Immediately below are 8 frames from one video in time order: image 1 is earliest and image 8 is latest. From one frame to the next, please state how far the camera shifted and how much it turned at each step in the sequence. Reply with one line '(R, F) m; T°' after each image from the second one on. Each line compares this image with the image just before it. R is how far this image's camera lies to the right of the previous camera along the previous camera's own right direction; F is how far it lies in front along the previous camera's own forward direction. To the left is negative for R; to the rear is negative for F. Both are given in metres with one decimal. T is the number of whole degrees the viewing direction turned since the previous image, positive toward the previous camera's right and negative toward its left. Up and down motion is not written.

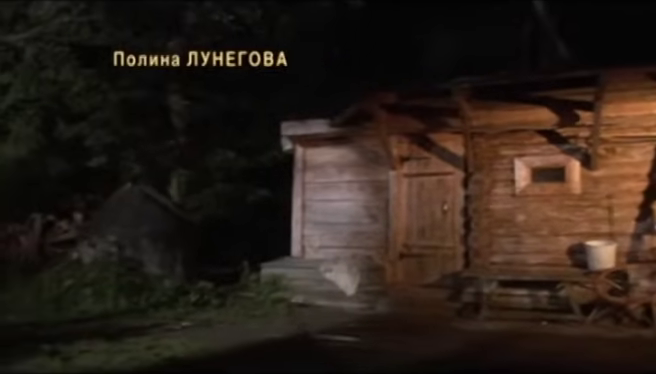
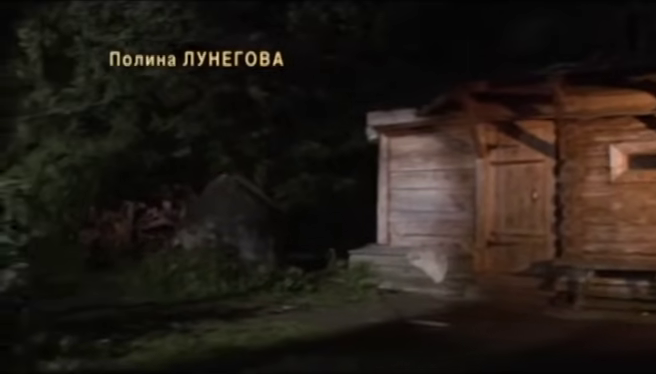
(-0.4, -0.3) m; -7°
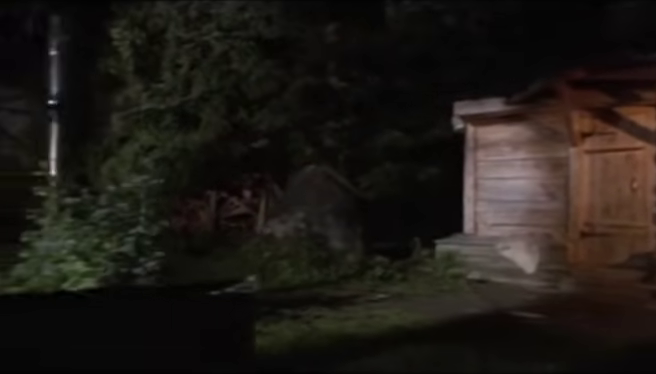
(-0.4, -0.2) m; -7°
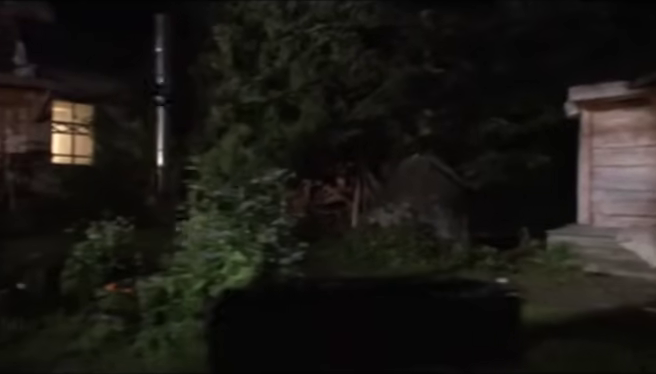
(-0.5, -0.2) m; -8°
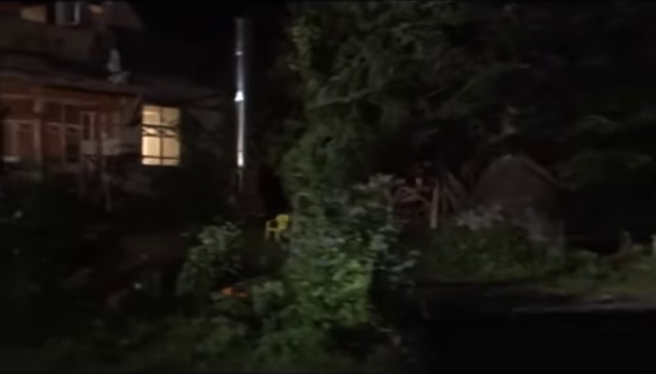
(-0.4, 0.0) m; -7°
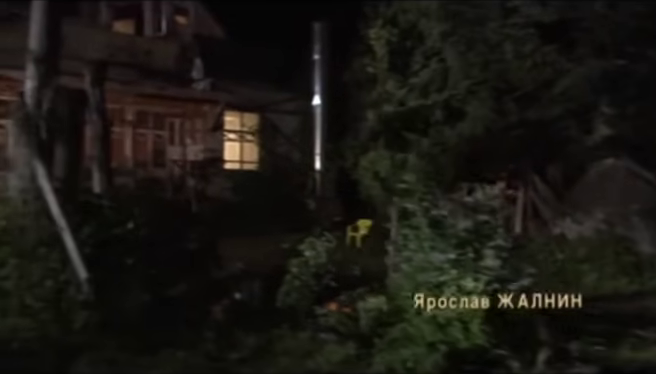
(-0.4, +0.1) m; -7°
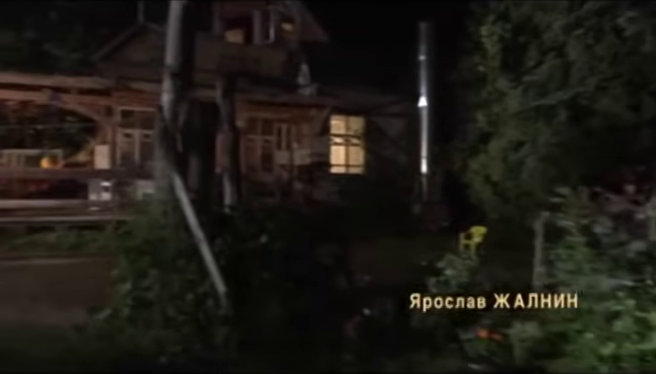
(-0.4, +0.3) m; -10°
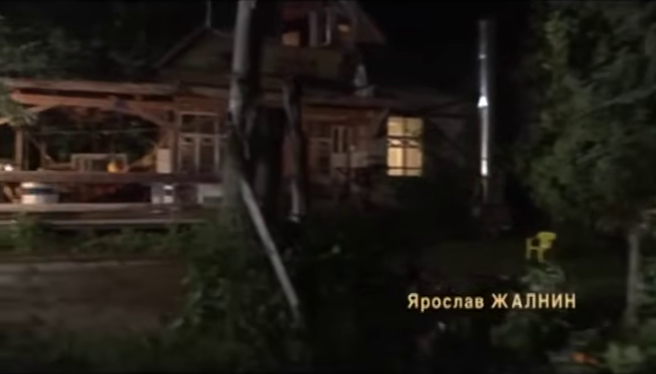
(-0.2, +0.2) m; -5°
